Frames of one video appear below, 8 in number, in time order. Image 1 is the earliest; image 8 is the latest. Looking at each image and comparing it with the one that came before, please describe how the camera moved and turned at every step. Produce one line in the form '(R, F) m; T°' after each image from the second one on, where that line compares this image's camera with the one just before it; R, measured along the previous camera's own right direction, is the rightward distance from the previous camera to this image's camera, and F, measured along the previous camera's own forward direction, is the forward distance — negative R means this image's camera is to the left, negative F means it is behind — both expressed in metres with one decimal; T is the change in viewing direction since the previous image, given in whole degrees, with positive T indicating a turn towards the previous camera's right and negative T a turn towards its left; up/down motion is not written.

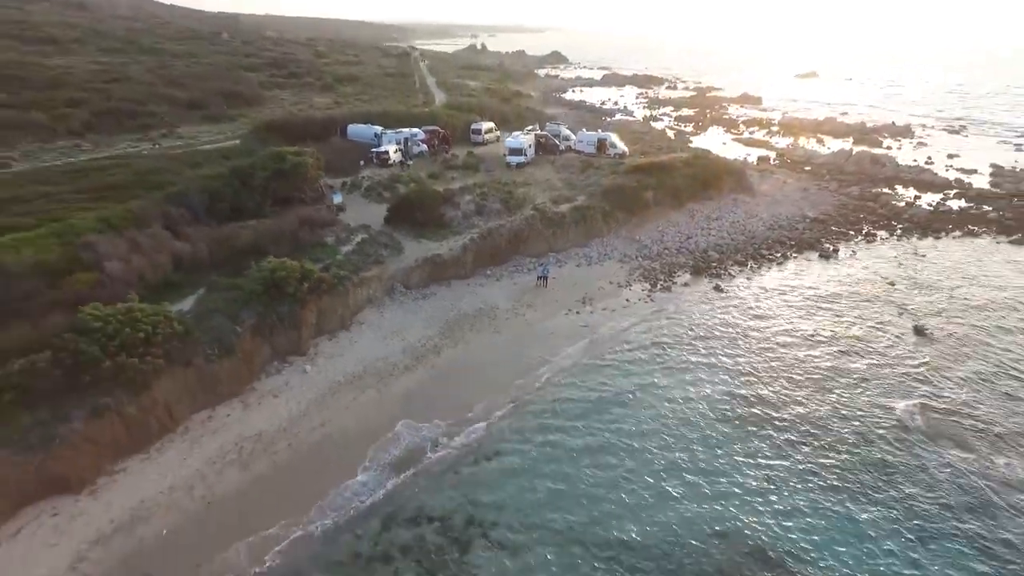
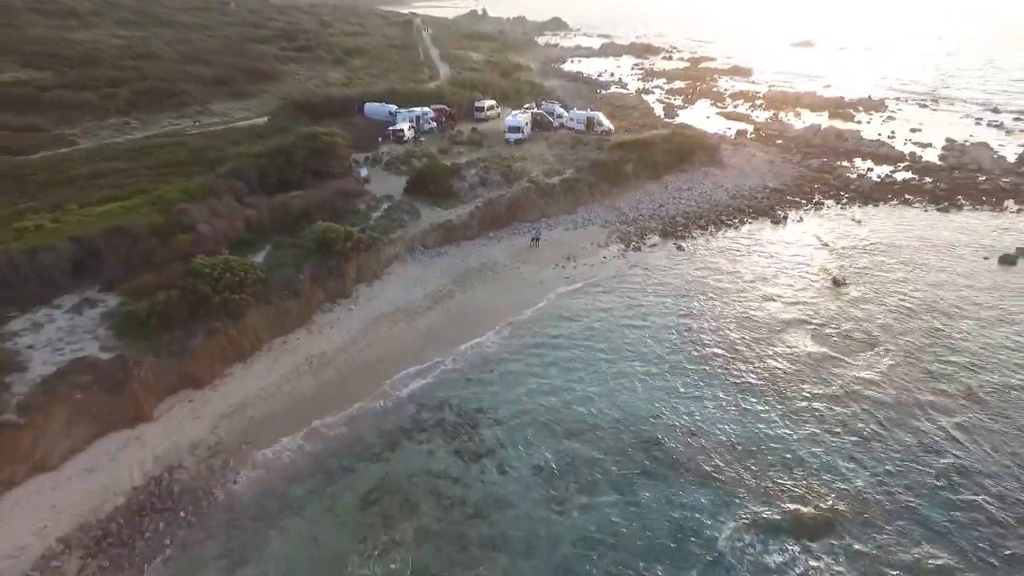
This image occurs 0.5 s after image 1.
(+0.1, -4.4) m; 0°
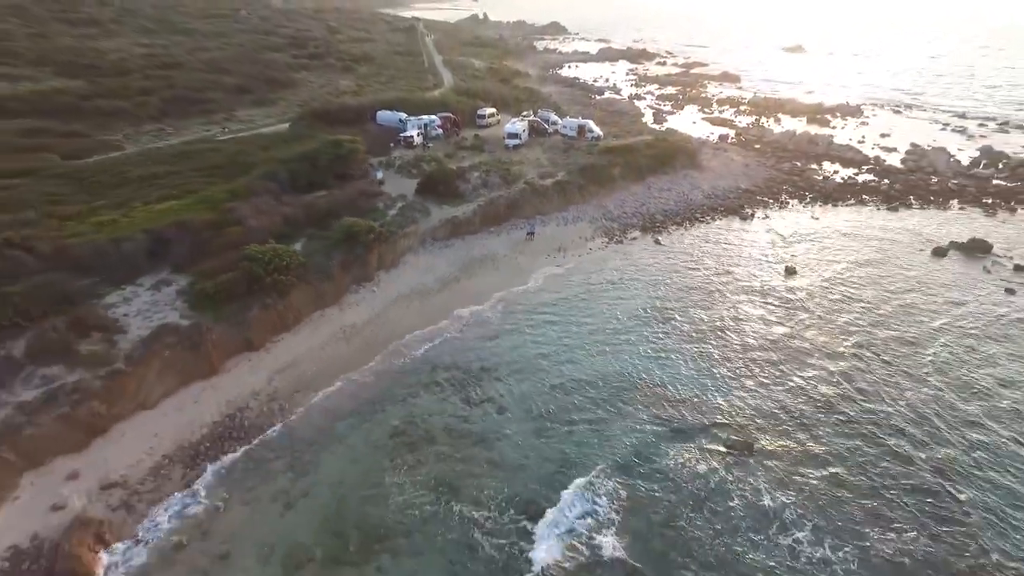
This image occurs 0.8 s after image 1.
(+0.1, -3.6) m; 0°
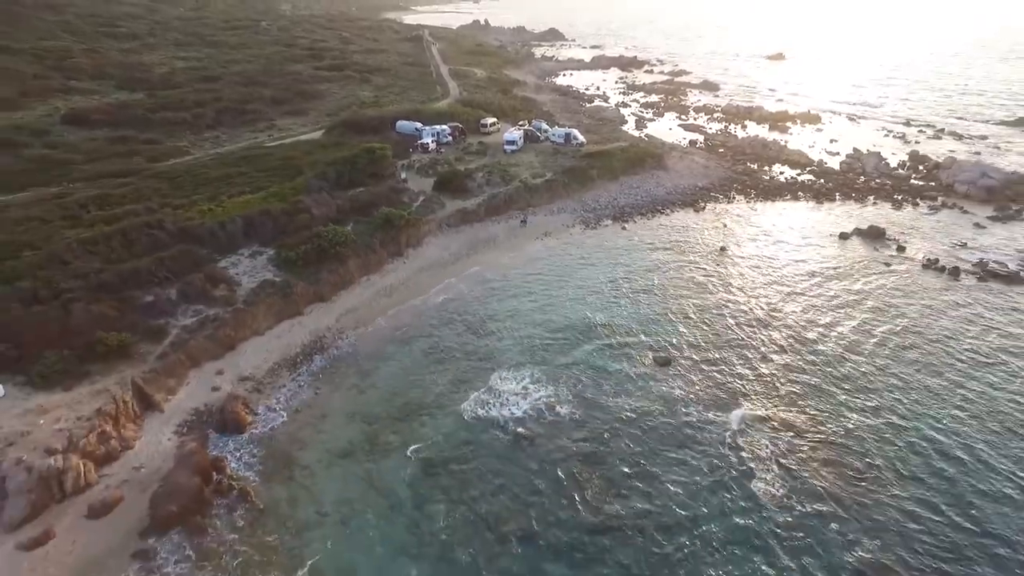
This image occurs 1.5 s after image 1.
(+0.2, -7.5) m; 0°
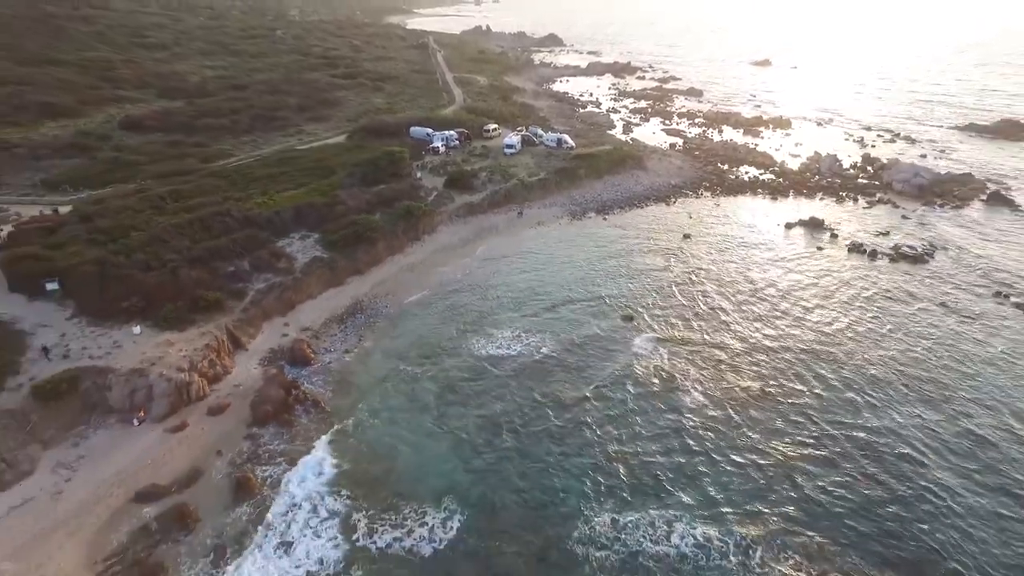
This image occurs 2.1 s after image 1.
(+0.2, -6.6) m; 0°
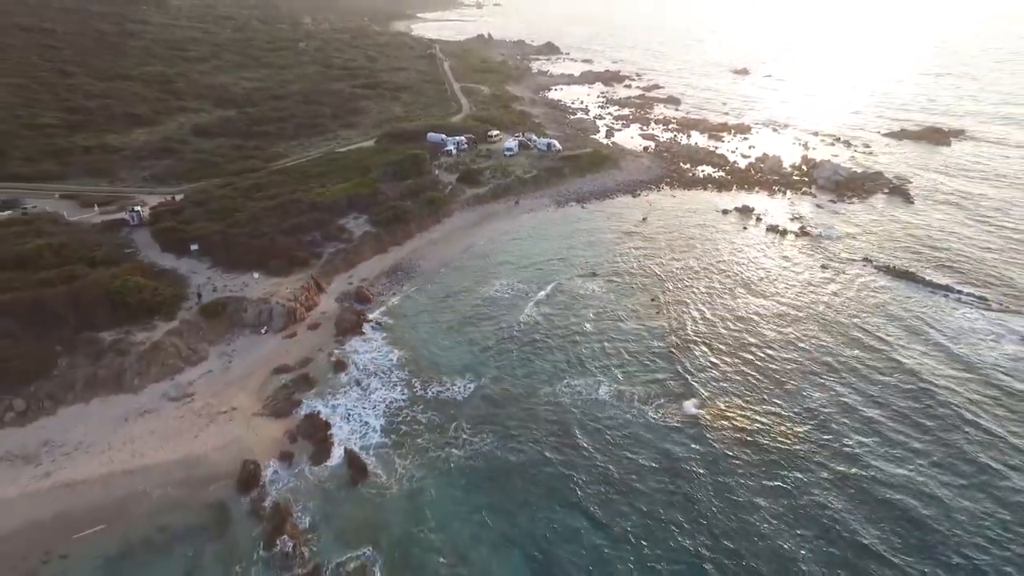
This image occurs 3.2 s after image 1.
(+0.2, -11.6) m; 0°
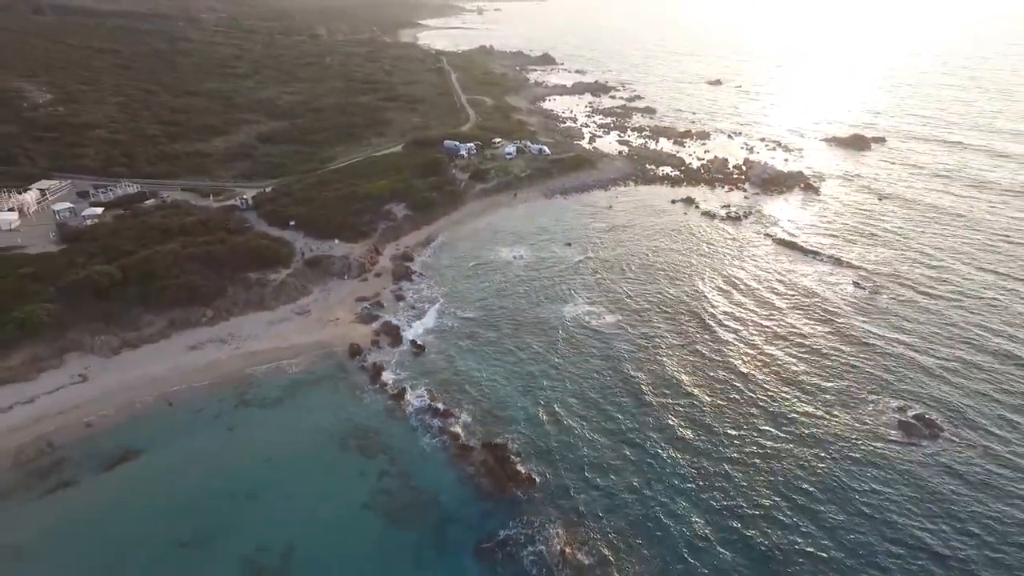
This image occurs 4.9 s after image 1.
(+0.1, -16.6) m; 0°
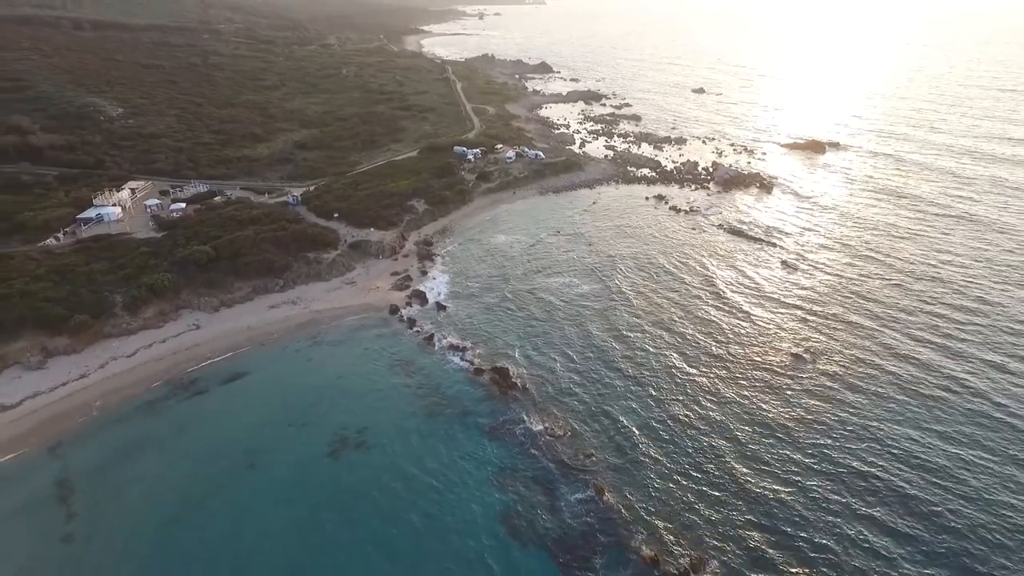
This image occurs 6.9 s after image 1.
(+0.1, -13.4) m; 0°
